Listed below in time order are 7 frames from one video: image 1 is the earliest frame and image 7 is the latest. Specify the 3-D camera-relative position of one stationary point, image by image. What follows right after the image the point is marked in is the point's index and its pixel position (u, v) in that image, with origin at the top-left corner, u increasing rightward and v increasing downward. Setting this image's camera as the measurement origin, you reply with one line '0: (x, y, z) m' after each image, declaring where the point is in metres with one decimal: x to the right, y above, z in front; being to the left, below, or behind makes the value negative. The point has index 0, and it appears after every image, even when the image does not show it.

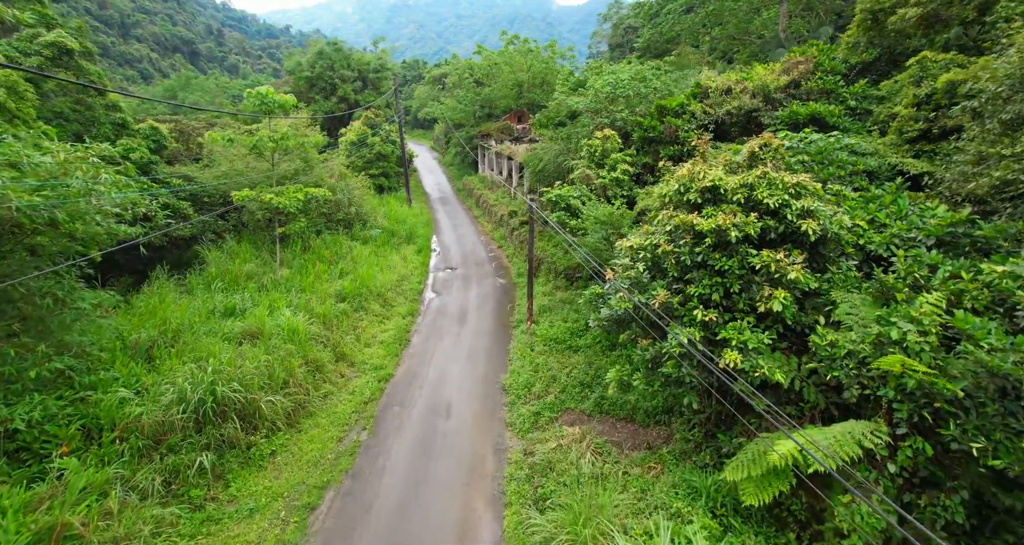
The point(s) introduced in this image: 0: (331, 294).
0: (-4.2, -0.5, +12.7) m
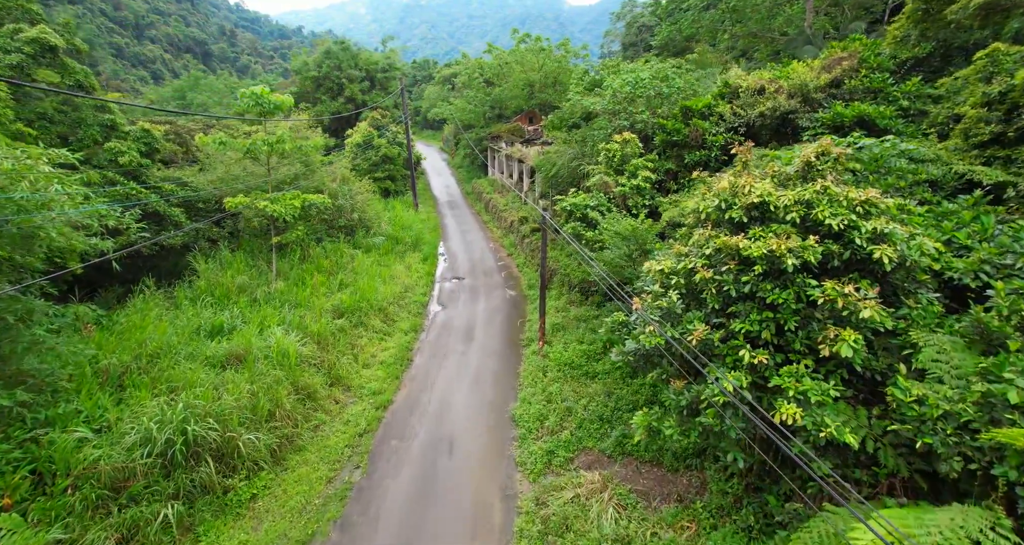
0: (-4.0, -0.8, +11.8) m
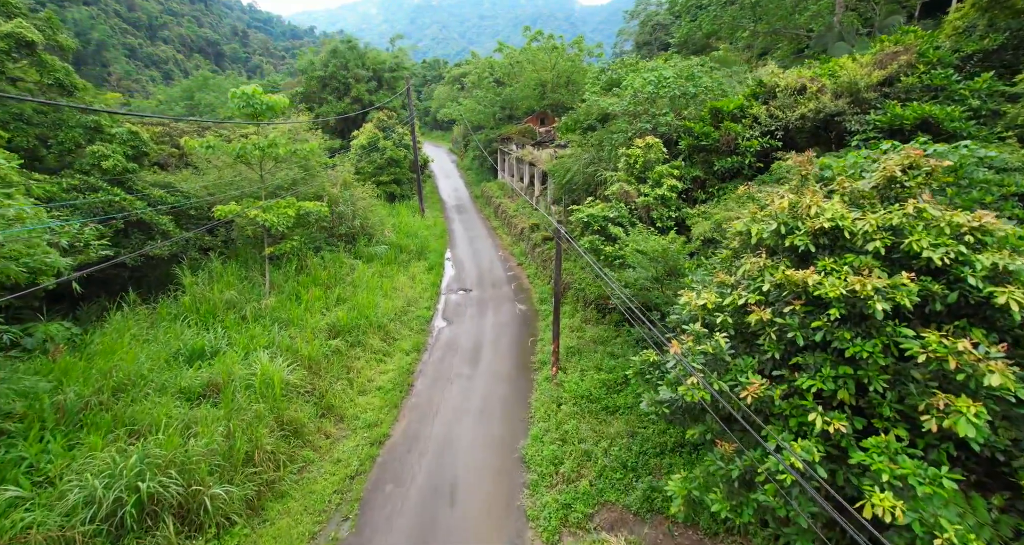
0: (-3.8, -1.1, +10.9) m
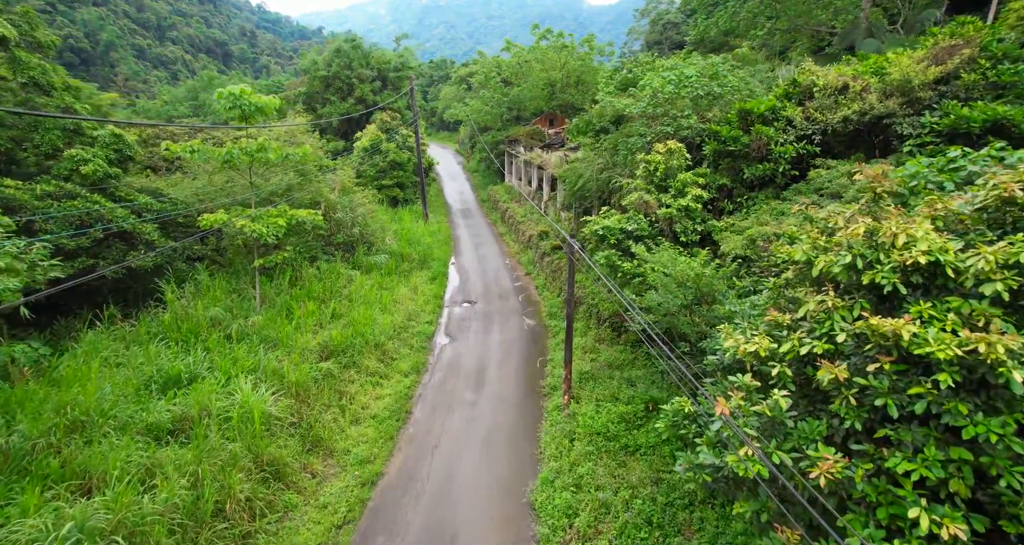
0: (-3.7, -1.4, +10.0) m
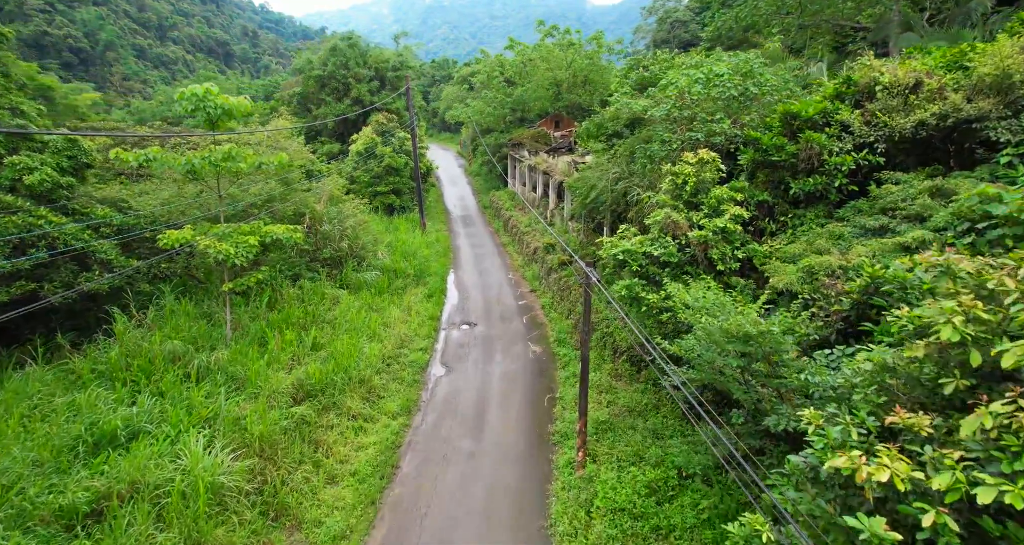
0: (-3.6, -1.9, +8.7) m
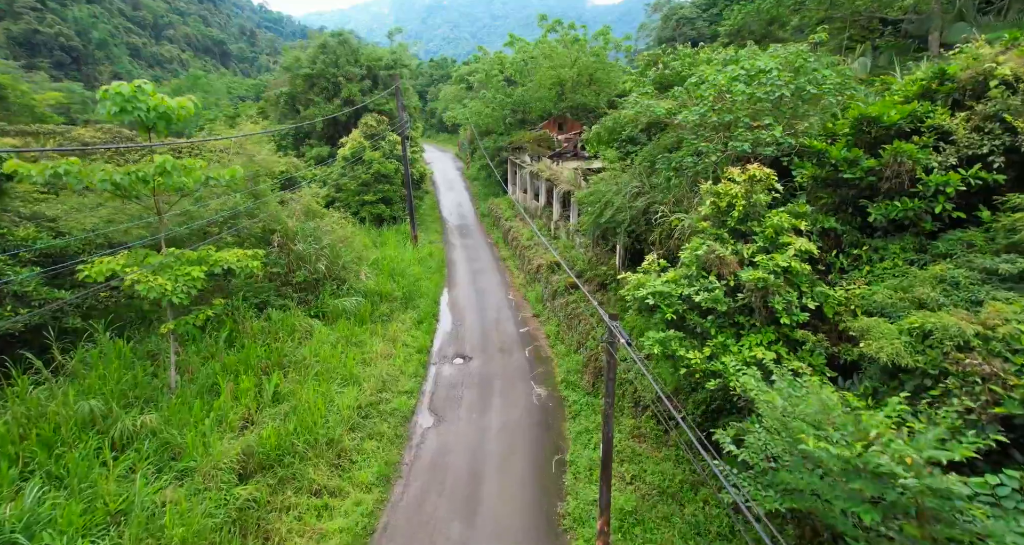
0: (-3.6, -2.4, +7.0) m
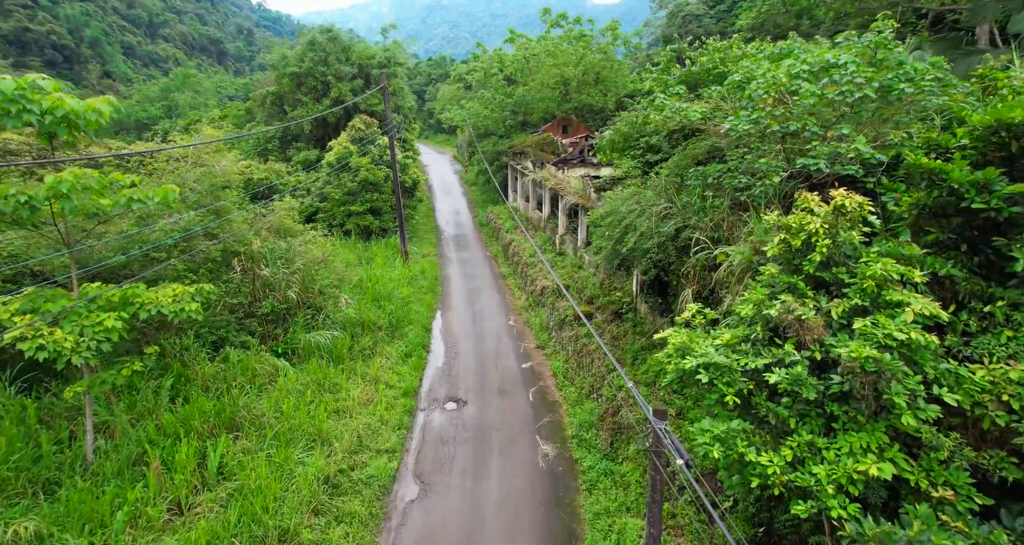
0: (-3.6, -3.0, +5.3) m
